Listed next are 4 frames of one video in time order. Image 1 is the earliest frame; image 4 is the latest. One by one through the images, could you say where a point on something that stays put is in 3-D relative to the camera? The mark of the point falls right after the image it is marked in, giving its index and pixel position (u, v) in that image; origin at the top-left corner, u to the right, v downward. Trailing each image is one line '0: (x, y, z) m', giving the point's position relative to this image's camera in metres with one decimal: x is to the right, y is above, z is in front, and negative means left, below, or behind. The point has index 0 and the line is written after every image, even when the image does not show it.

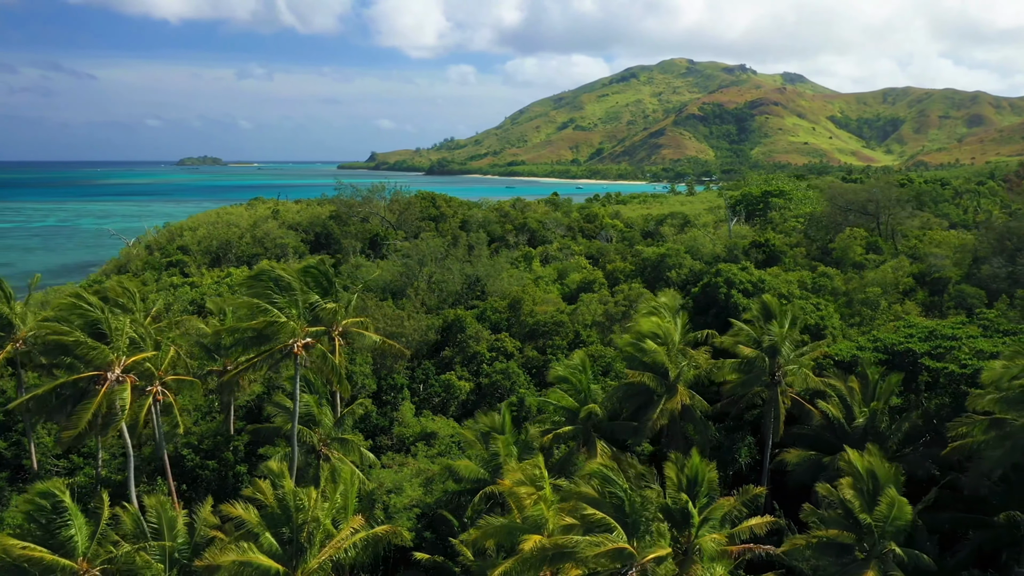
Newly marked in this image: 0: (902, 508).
0: (+12.5, -7.0, +19.5) m
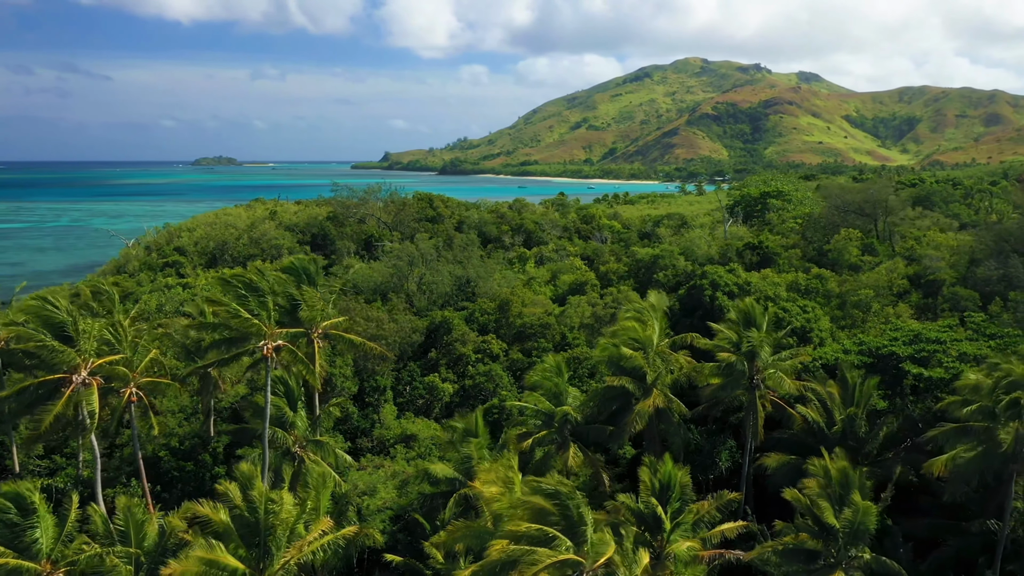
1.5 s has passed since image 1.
0: (+11.4, -7.2, +19.3) m
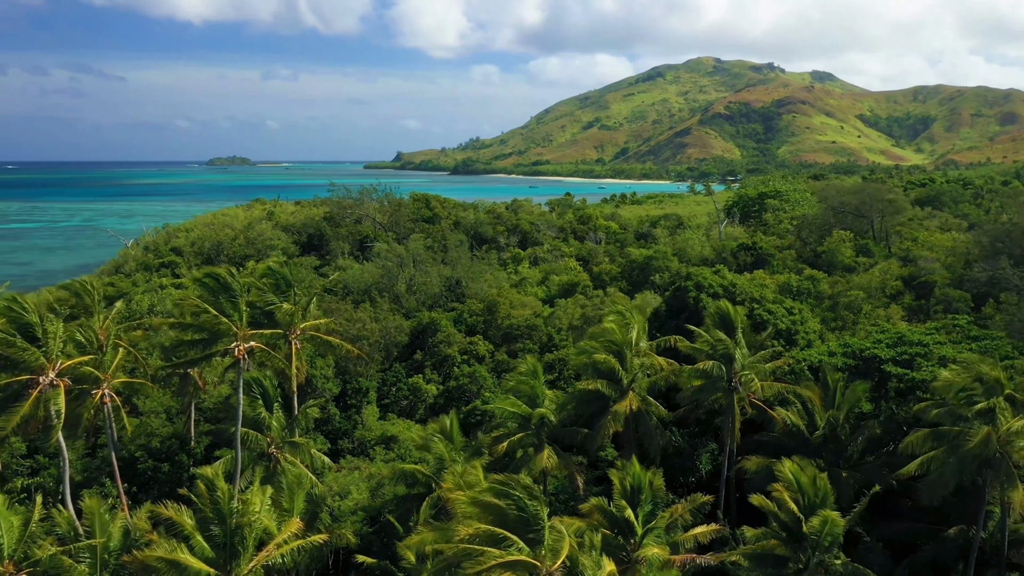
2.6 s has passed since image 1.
0: (+10.2, -7.3, +19.1) m
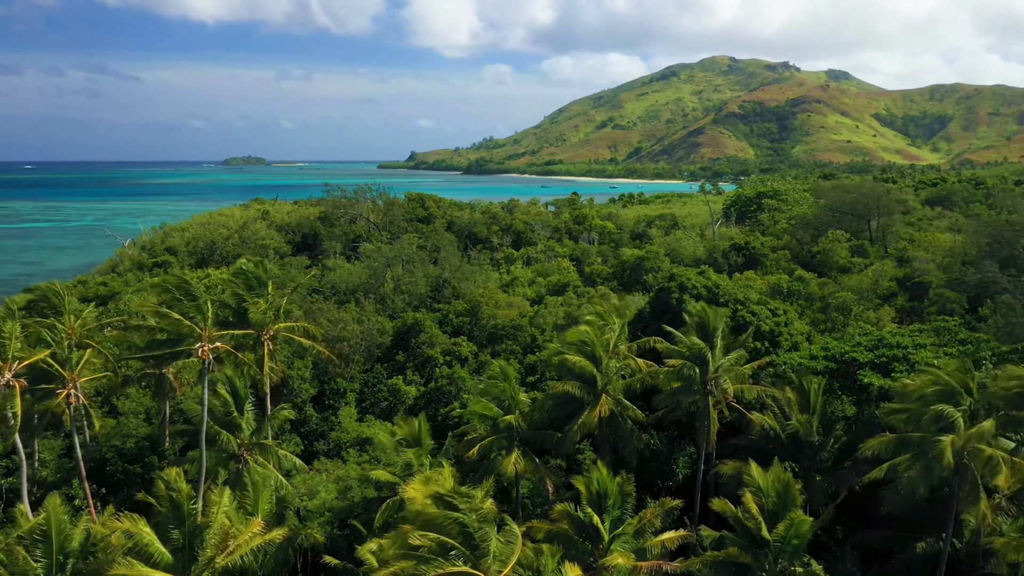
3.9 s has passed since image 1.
0: (+8.9, -7.4, +18.7) m
